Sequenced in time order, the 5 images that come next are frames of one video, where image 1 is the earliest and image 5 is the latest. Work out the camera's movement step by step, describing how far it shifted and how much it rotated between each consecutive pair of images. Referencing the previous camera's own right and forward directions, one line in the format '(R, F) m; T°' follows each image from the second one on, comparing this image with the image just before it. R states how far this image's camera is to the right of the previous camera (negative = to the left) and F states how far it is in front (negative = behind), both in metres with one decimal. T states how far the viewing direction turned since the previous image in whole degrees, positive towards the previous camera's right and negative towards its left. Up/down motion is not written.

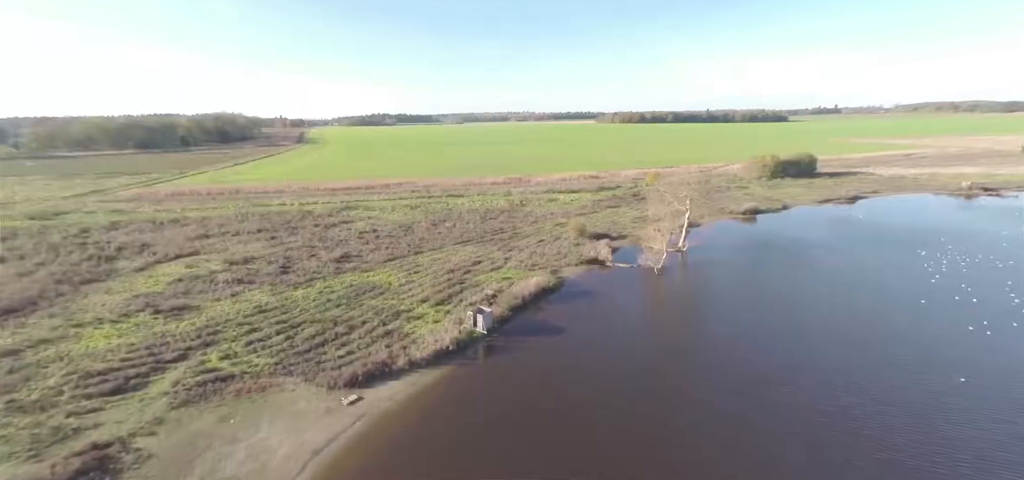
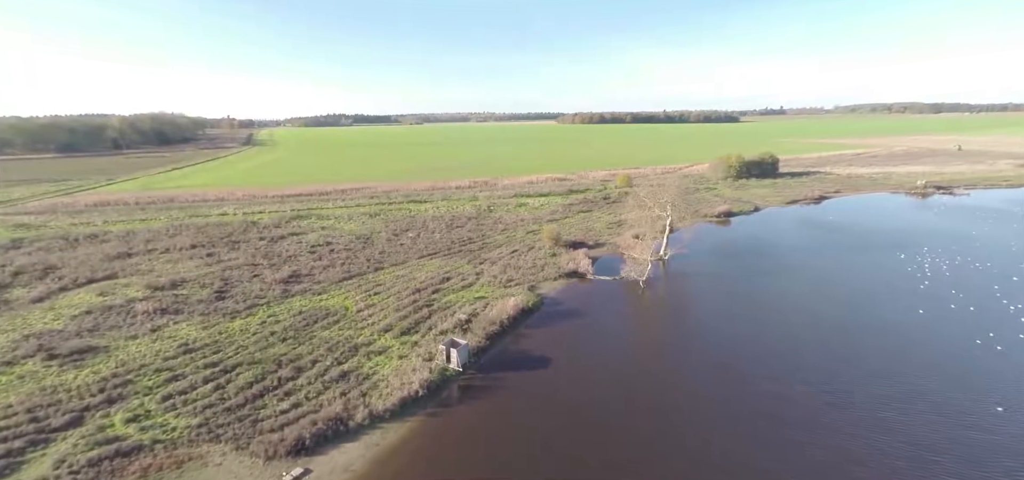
(-0.4, +2.3) m; +5°
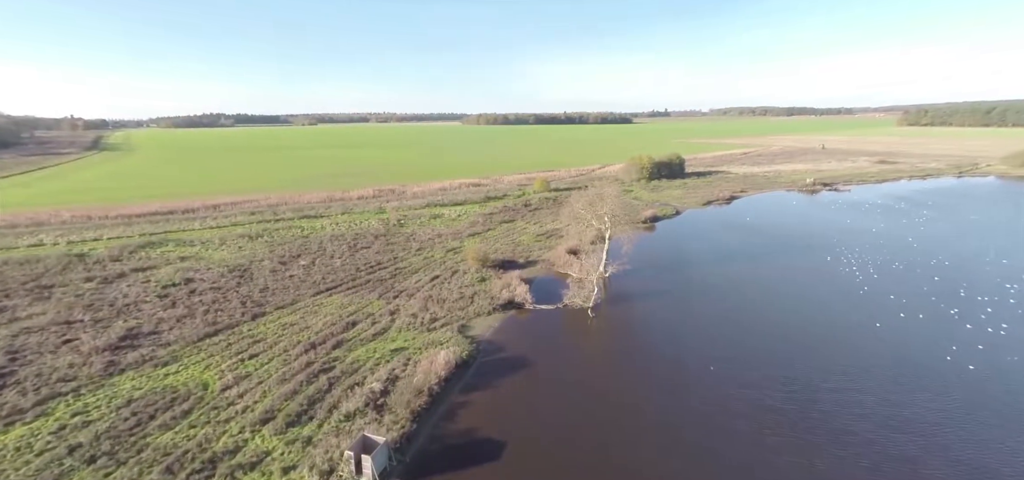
(-0.4, +3.9) m; +12°
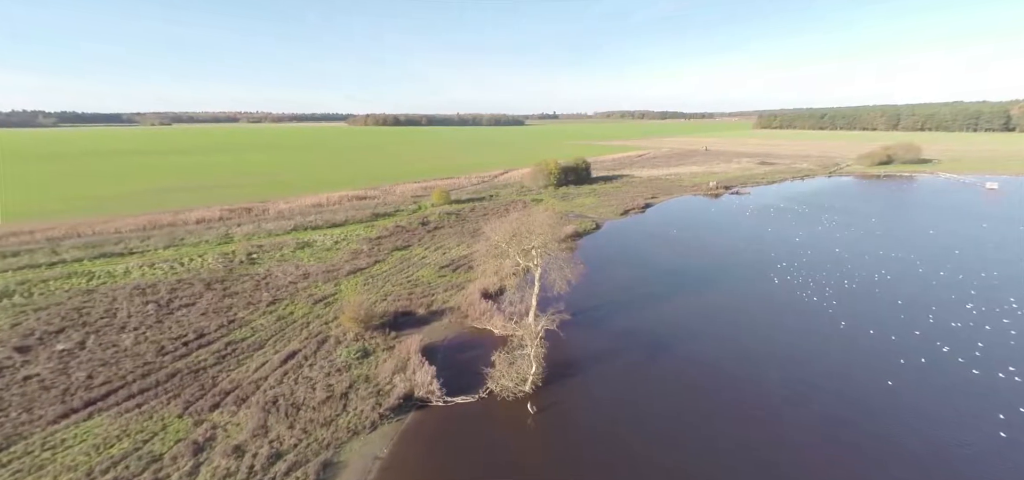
(+0.2, +6.3) m; +13°
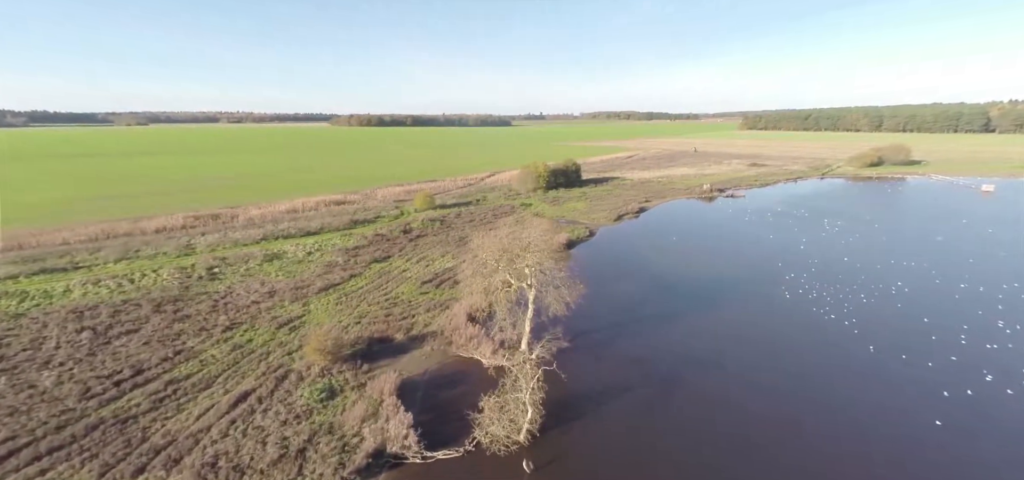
(-0.1, +2.0) m; +2°
